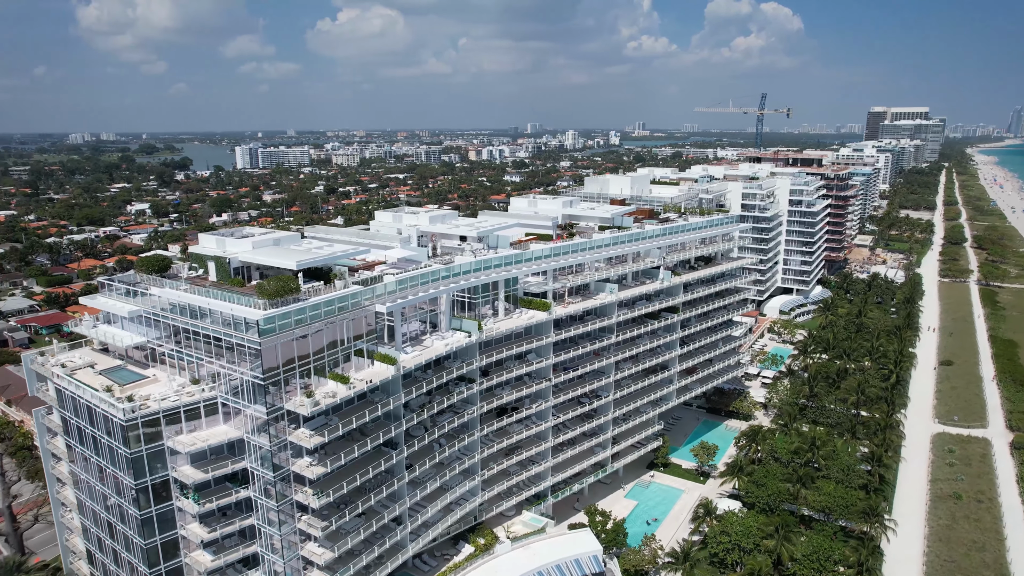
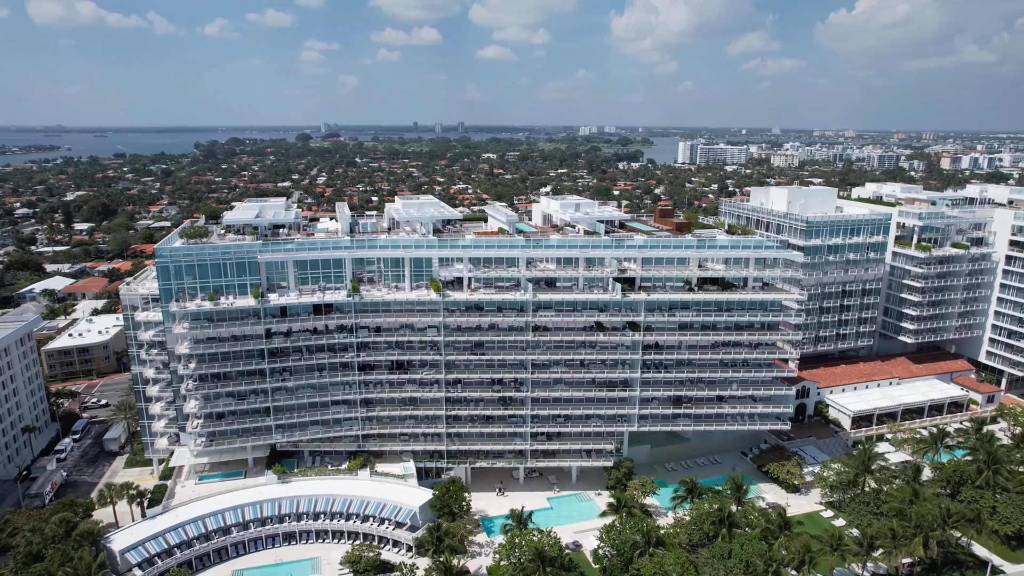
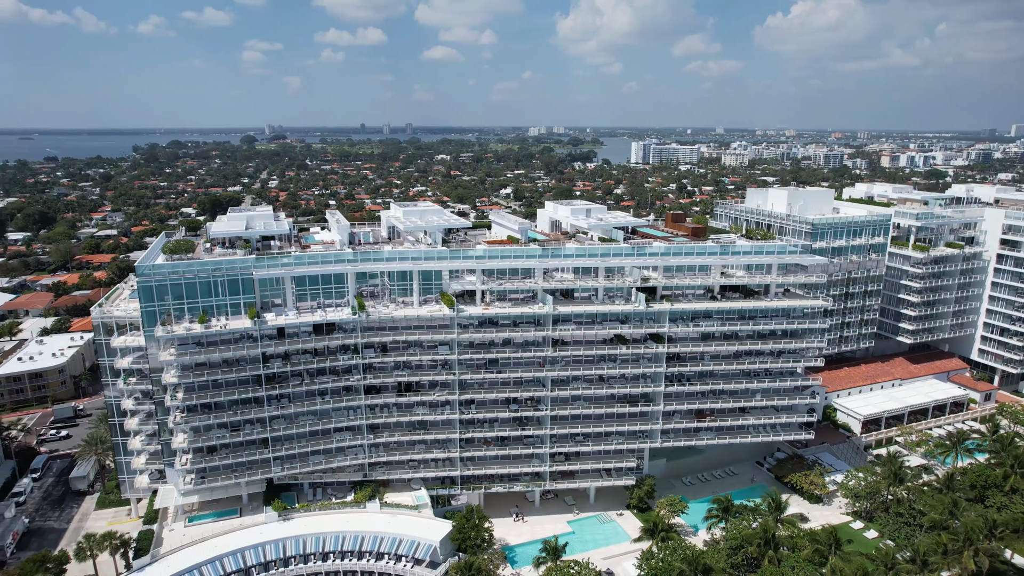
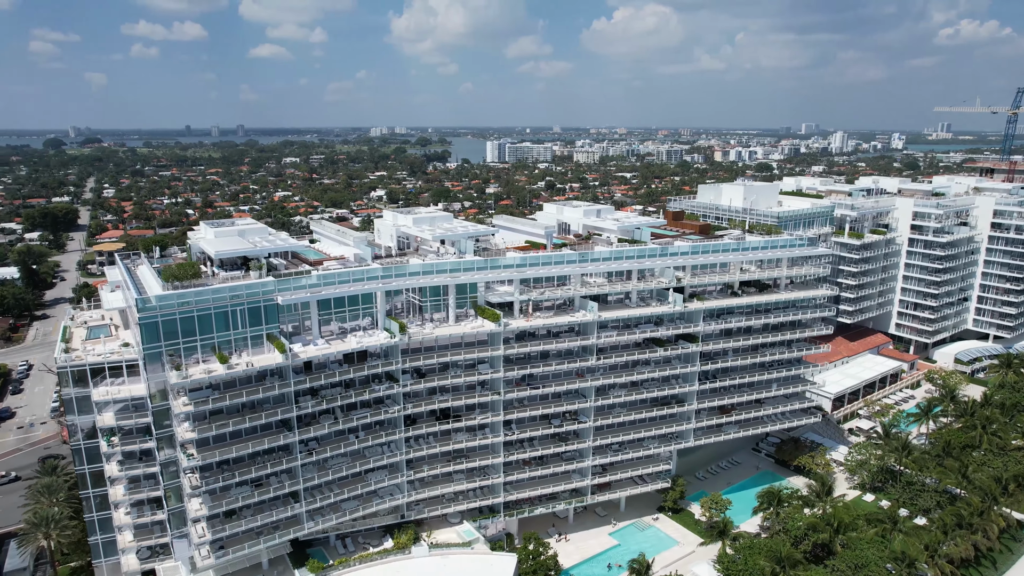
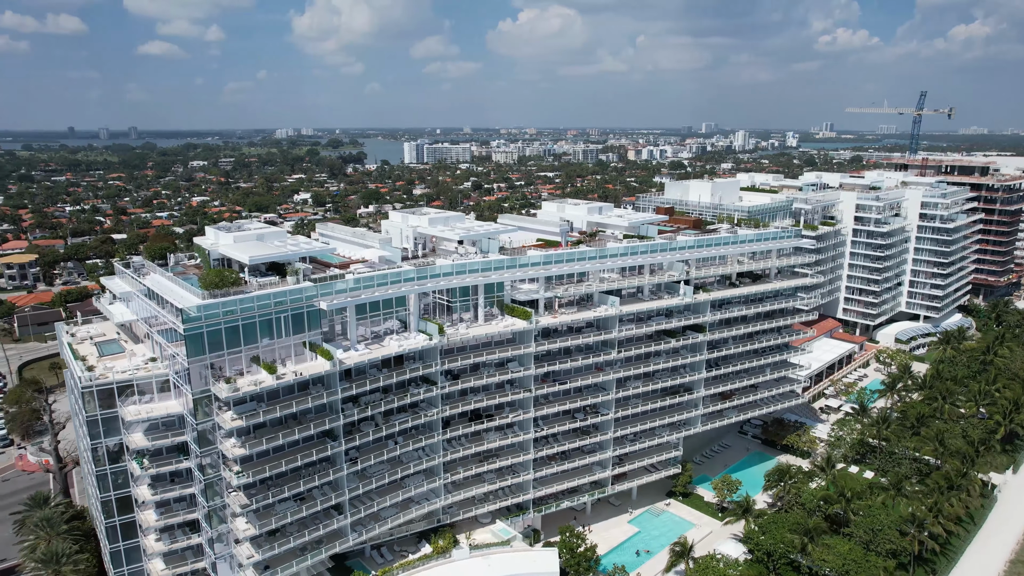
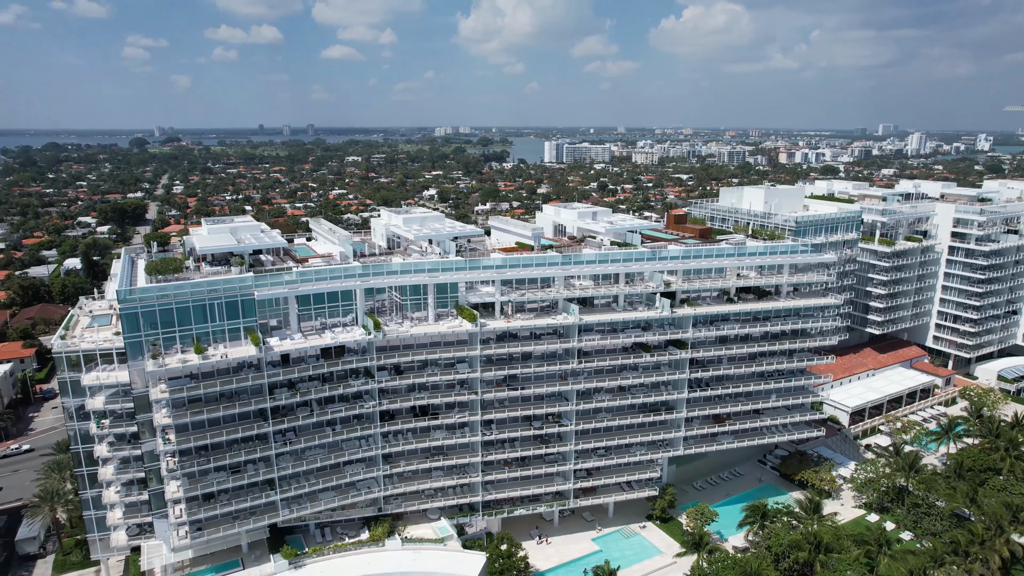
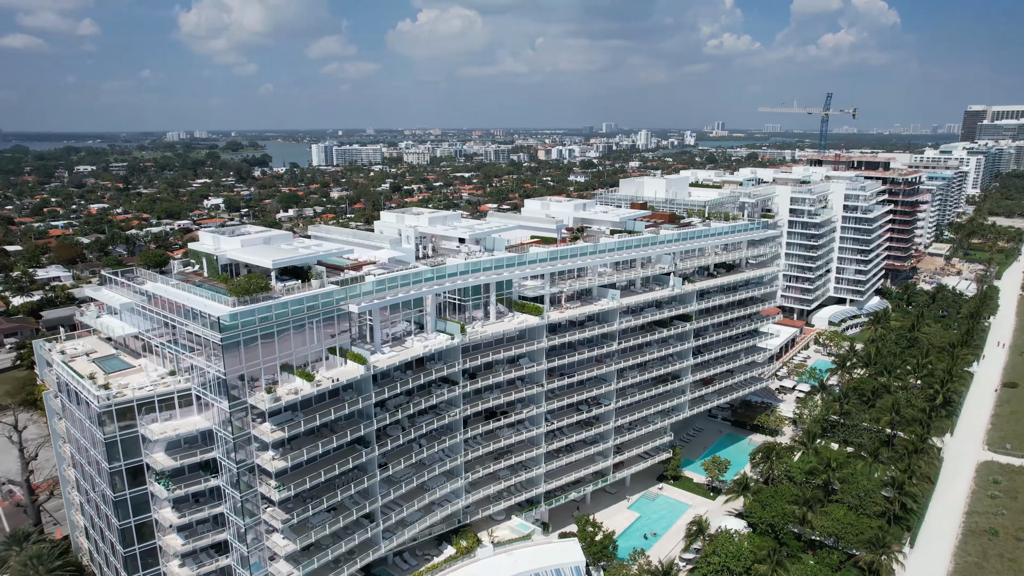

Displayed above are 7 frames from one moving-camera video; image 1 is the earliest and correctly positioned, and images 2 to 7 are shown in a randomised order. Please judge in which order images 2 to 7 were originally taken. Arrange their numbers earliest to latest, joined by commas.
7, 5, 4, 6, 3, 2
